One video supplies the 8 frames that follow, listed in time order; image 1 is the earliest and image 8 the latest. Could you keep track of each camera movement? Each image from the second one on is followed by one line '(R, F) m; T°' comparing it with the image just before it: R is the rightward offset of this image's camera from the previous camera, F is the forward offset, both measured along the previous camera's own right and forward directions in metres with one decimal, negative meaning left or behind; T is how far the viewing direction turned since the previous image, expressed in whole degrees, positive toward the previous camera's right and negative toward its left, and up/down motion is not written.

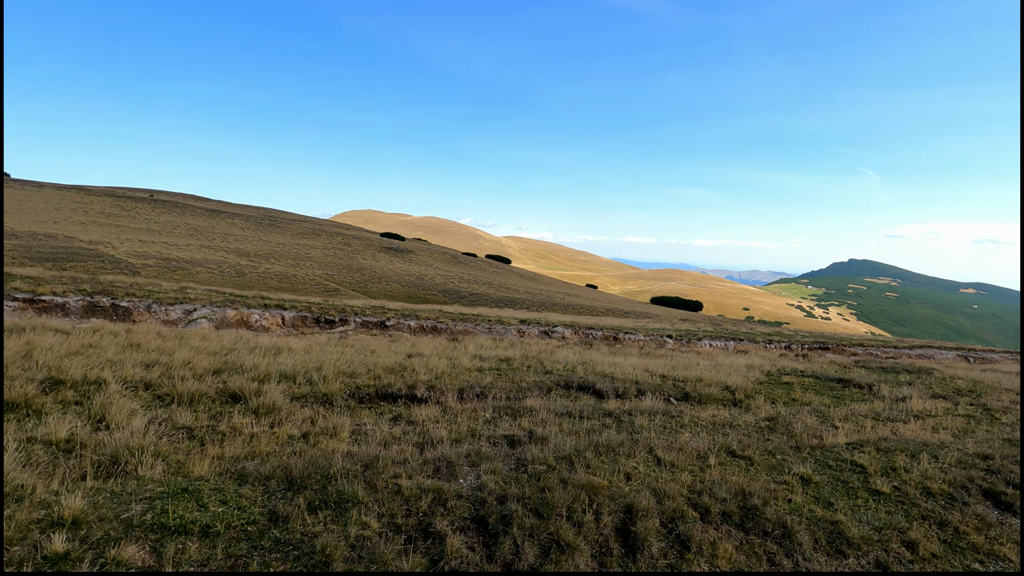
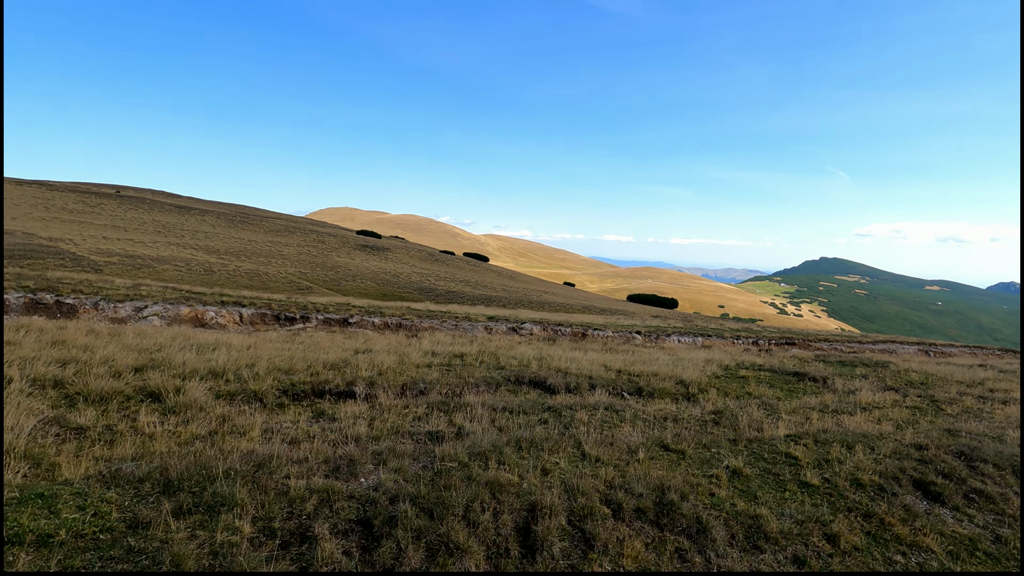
(+0.5, +0.2) m; +2°
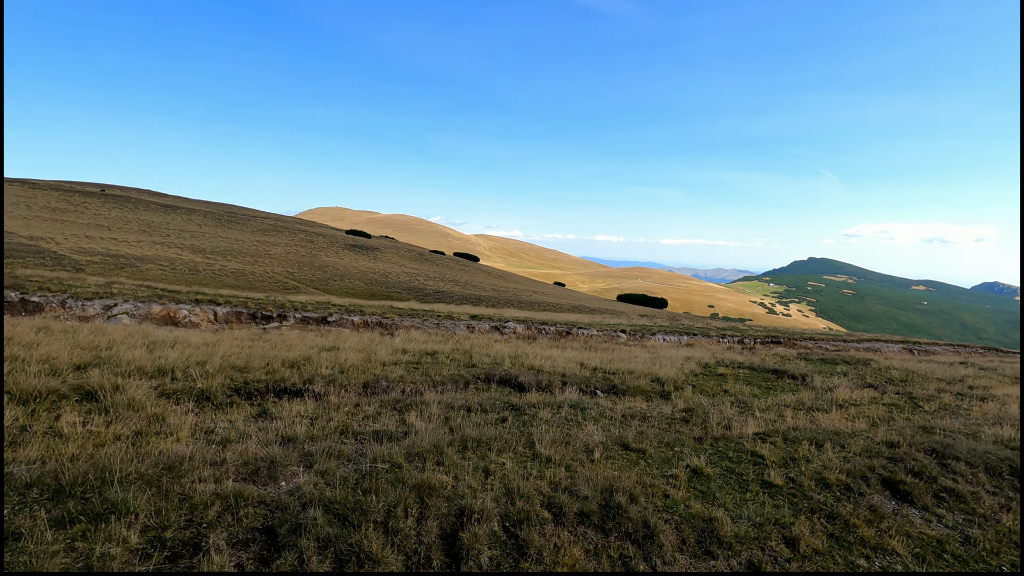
(+0.4, +0.3) m; +1°
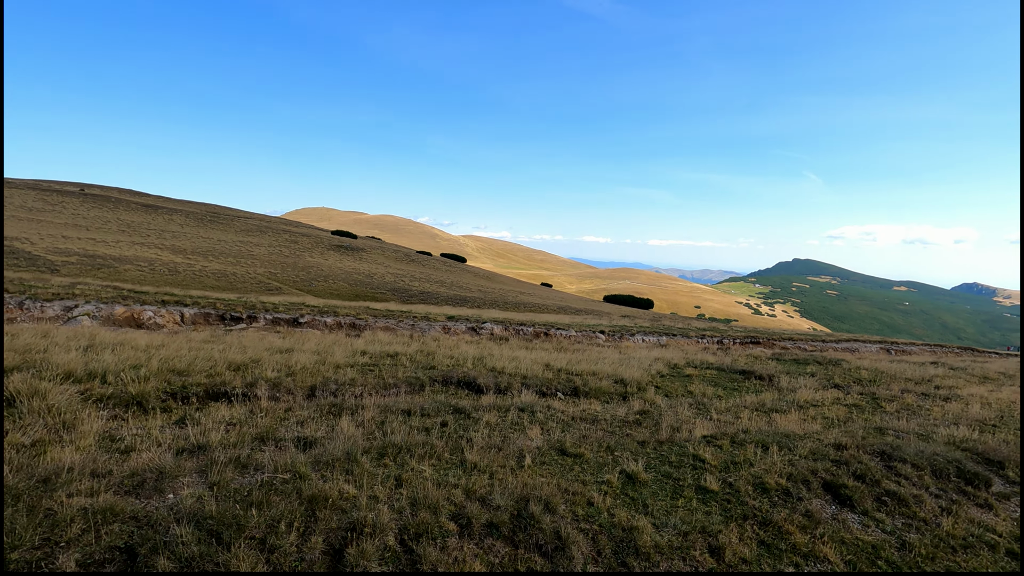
(+0.5, +0.2) m; +1°
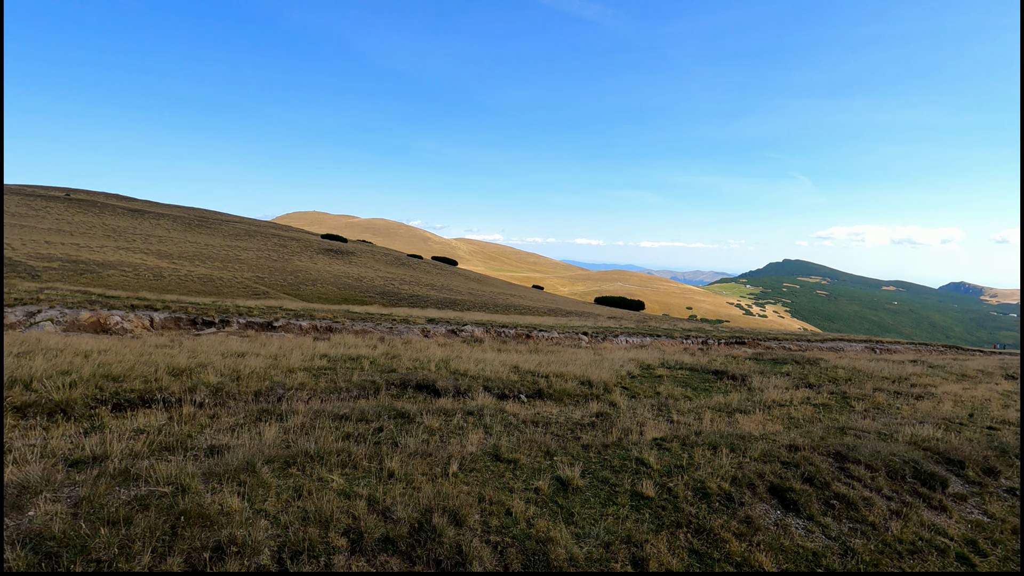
(+0.5, +0.2) m; +1°
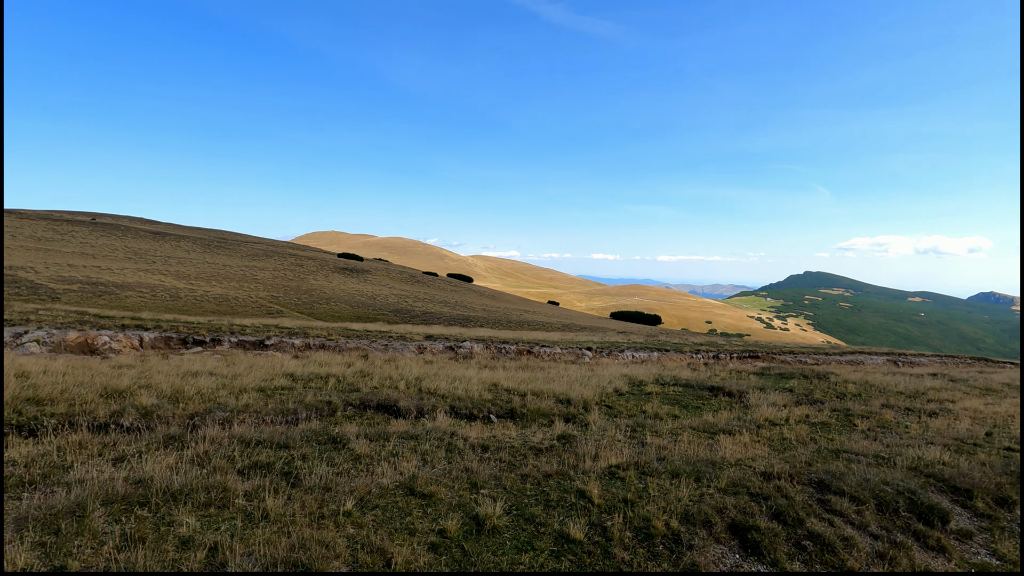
(+0.8, +0.6) m; -2°
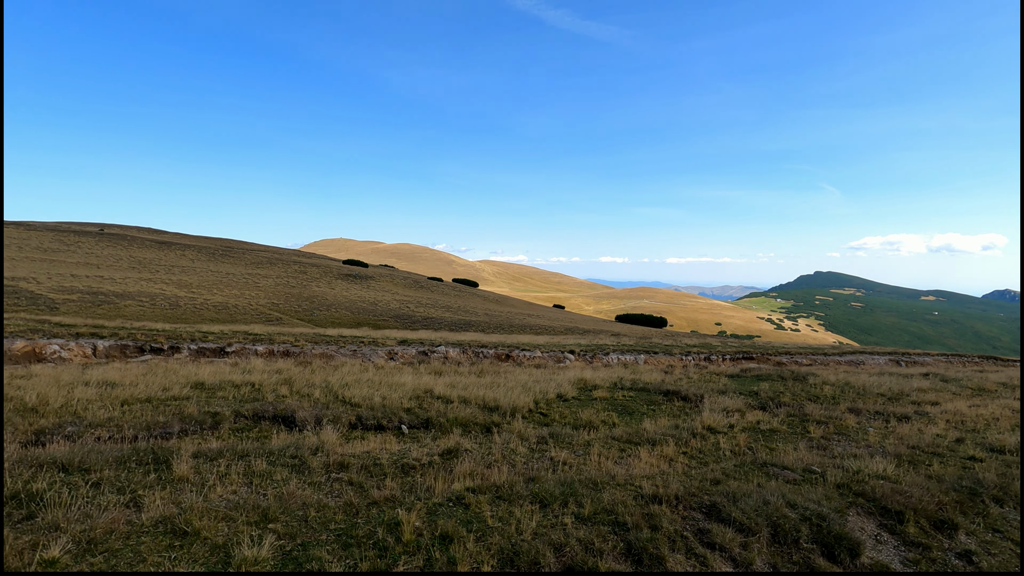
(+1.4, +0.8) m; -1°
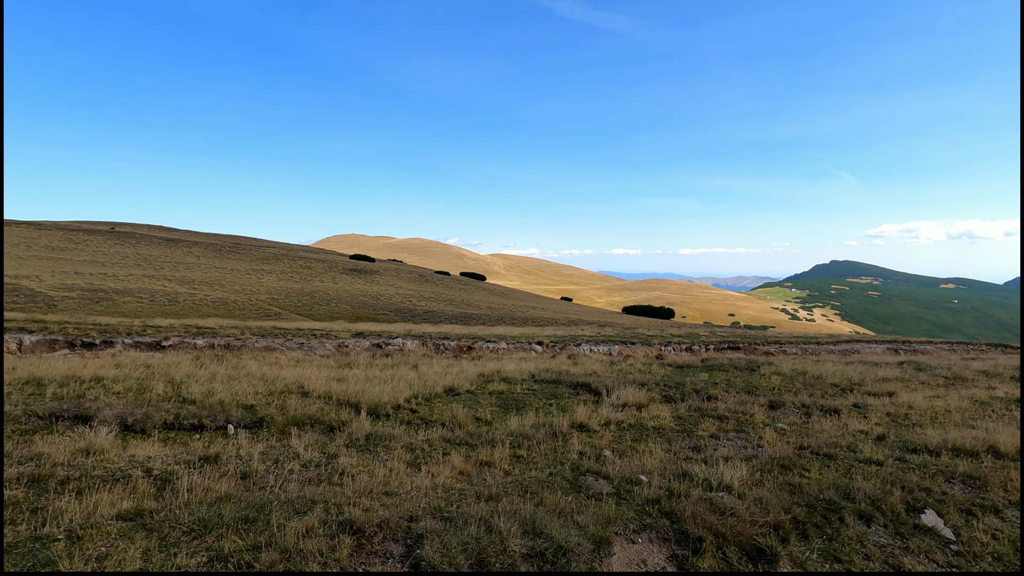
(+2.2, +1.1) m; -1°
